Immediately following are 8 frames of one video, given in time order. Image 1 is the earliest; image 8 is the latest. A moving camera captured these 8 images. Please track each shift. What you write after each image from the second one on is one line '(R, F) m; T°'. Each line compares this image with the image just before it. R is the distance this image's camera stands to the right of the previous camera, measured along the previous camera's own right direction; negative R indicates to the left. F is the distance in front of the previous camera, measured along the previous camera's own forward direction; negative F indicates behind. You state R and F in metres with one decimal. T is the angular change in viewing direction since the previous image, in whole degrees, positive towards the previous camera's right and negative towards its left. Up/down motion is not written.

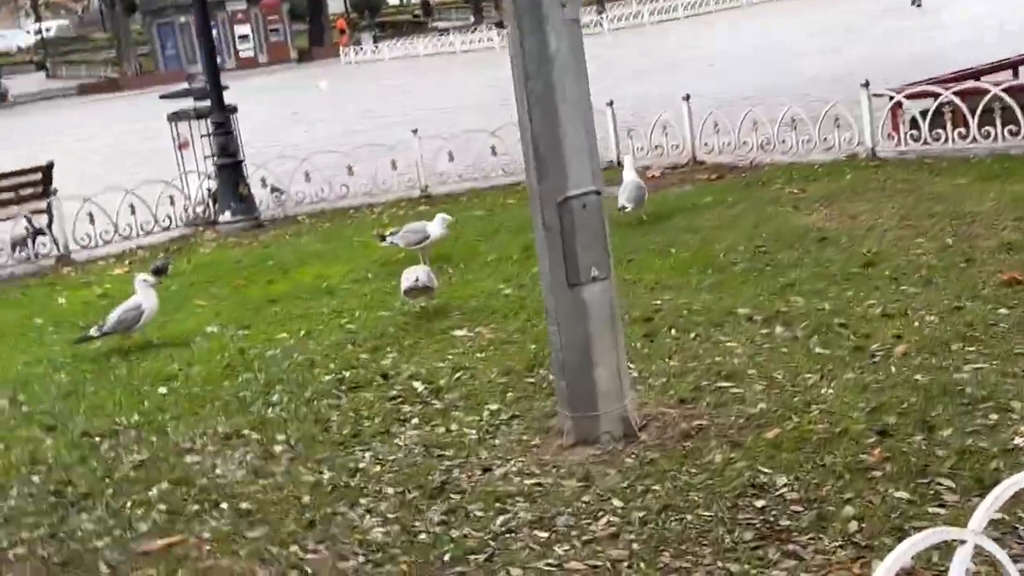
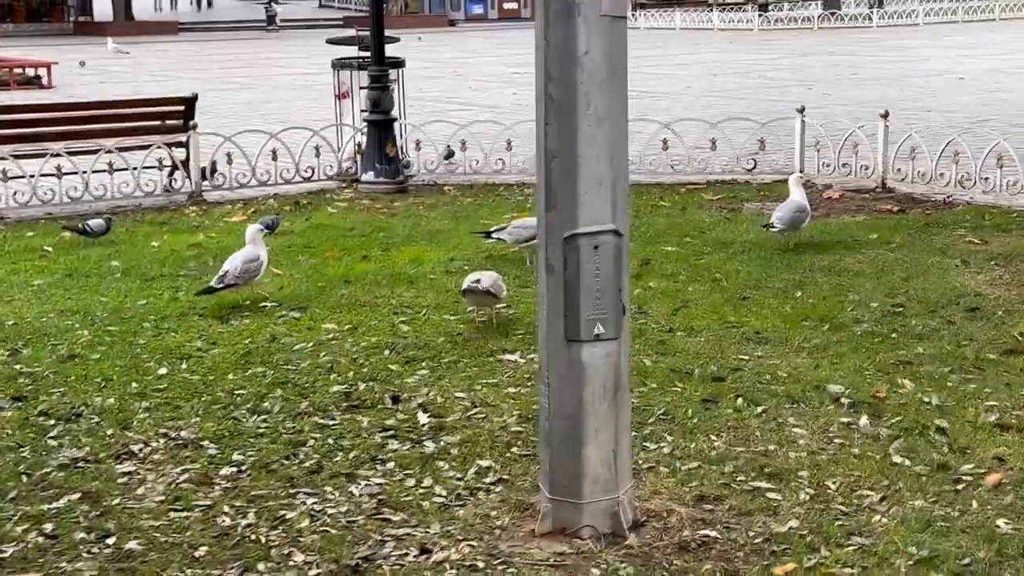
(+0.5, +0.7) m; -10°
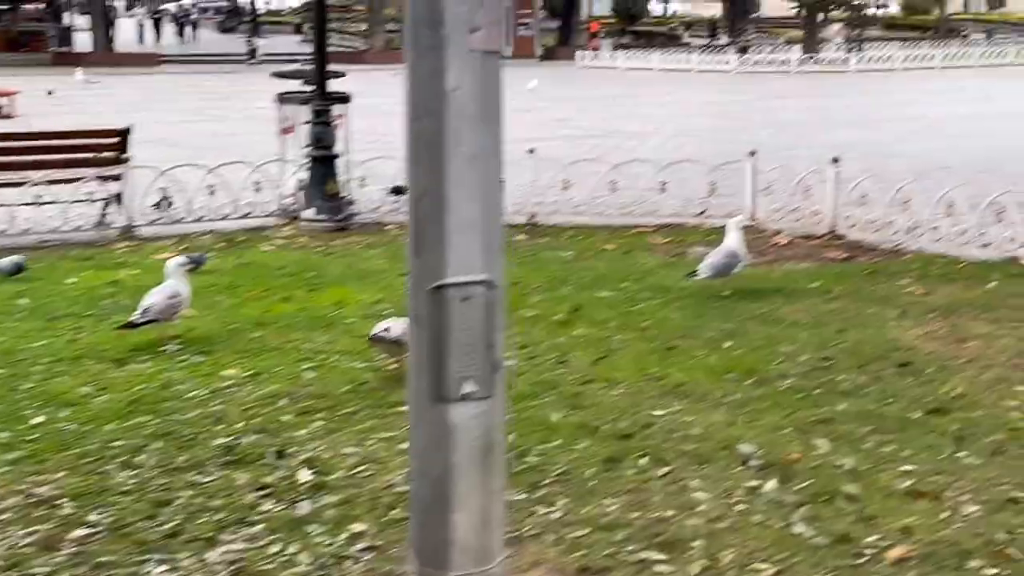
(+0.3, +0.2) m; +1°
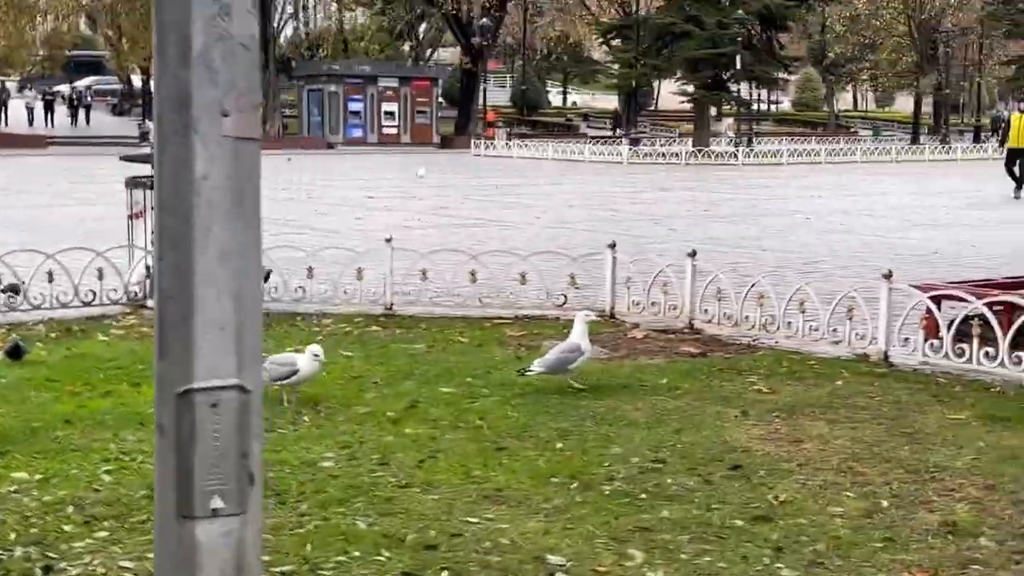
(+0.3, +0.2) m; +4°
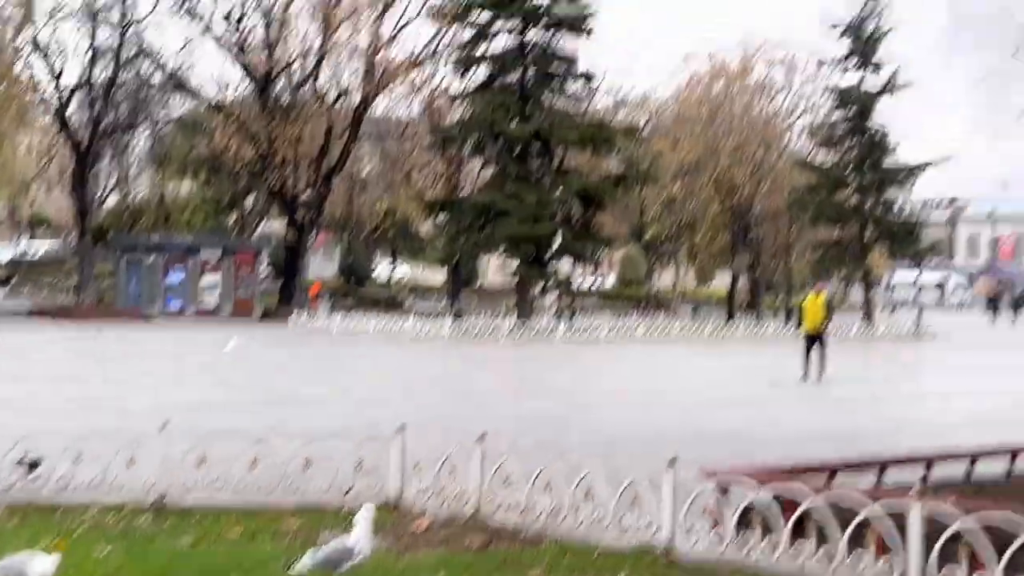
(+0.3, +0.2) m; +8°
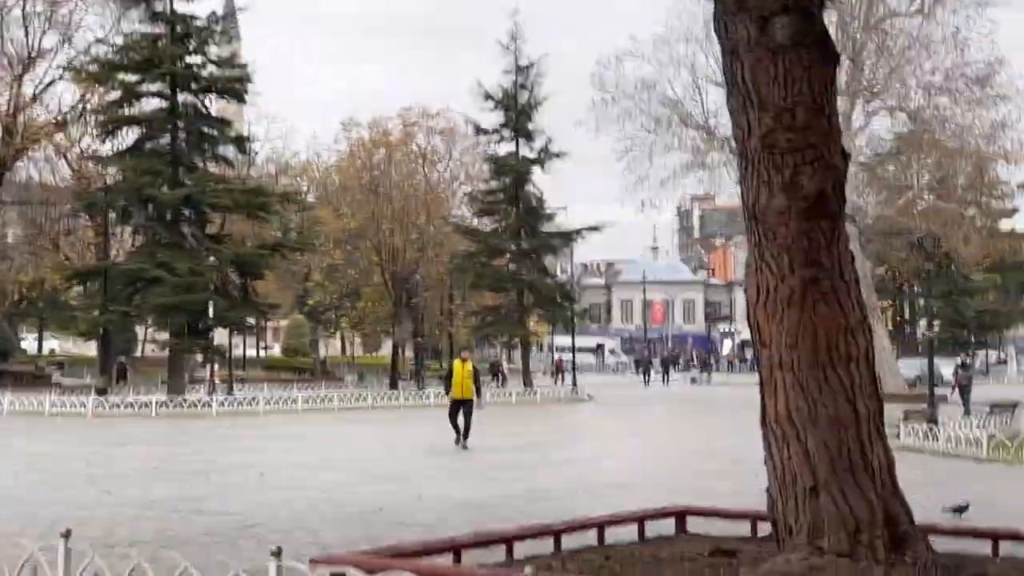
(+0.5, +0.6) m; +15°
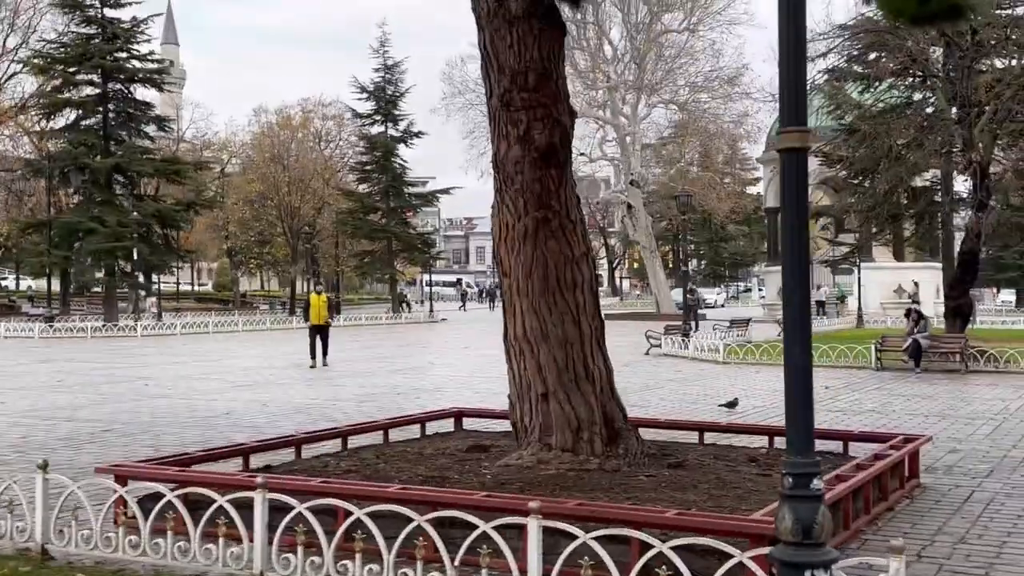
(+1.0, -1.1) m; +4°
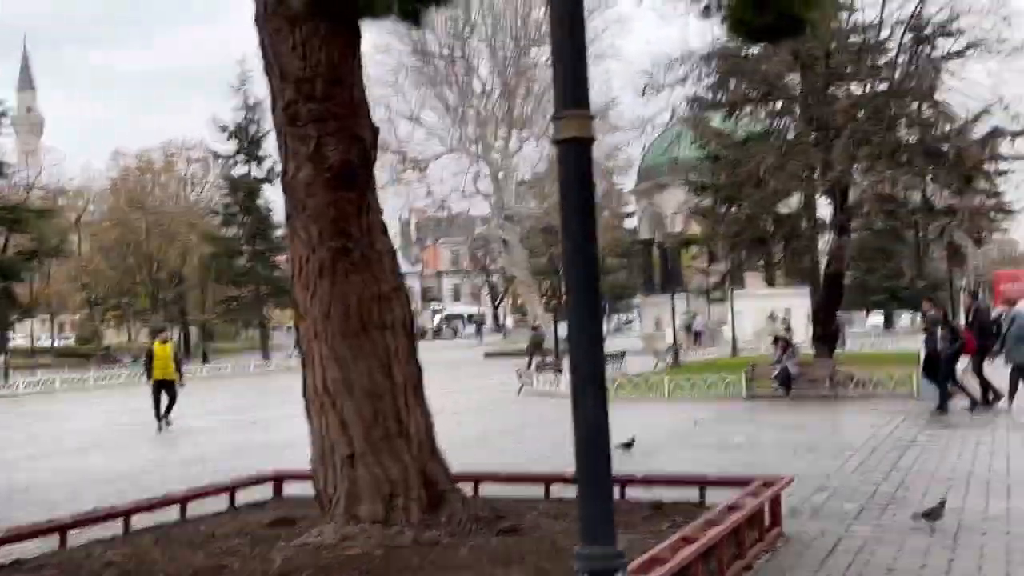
(+0.5, +1.1) m; +5°
